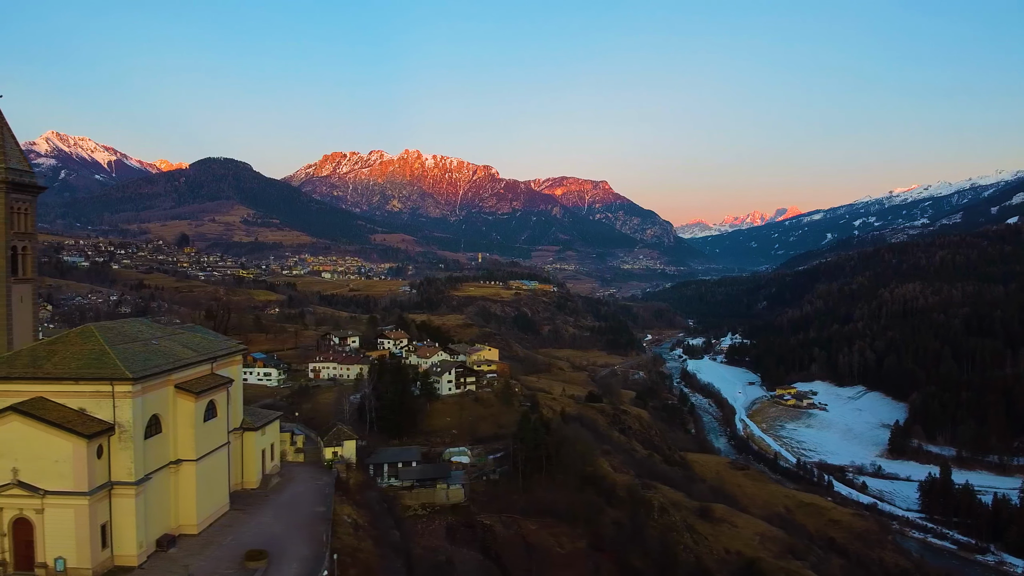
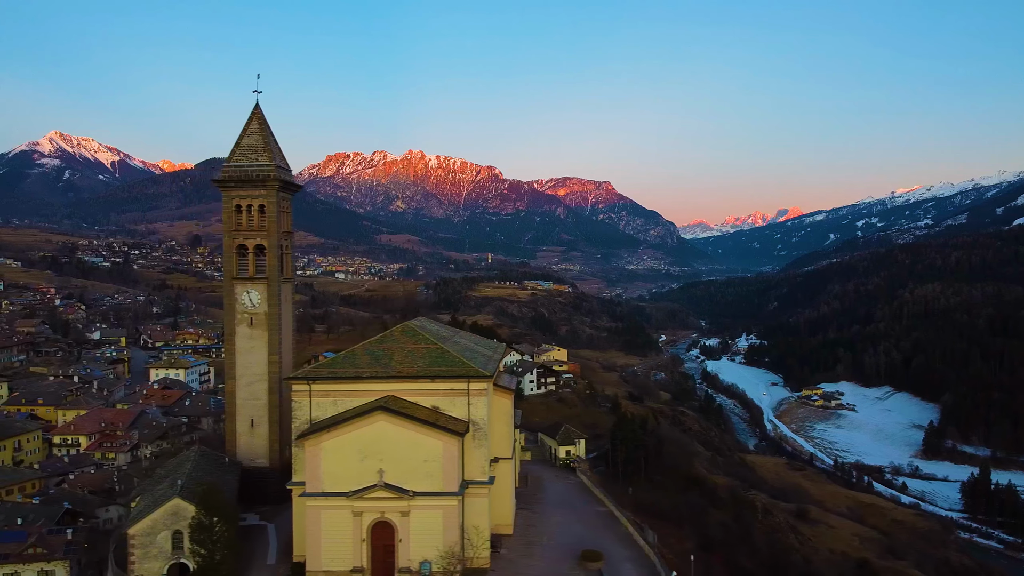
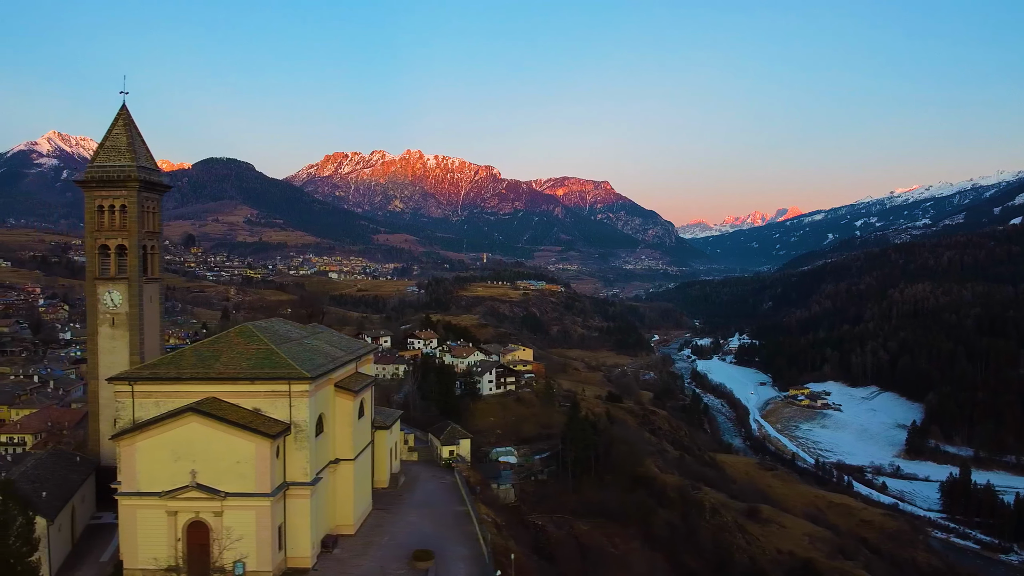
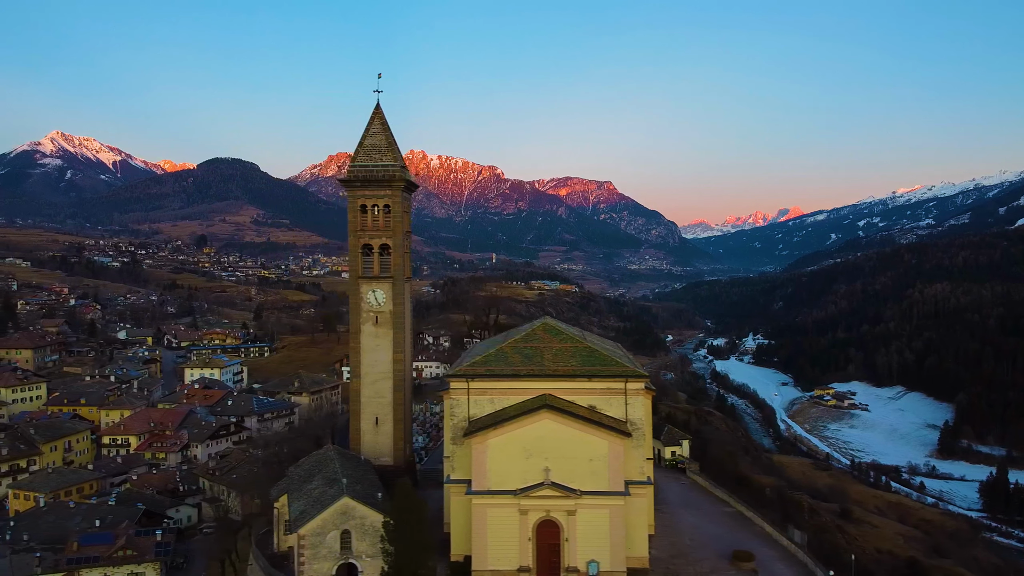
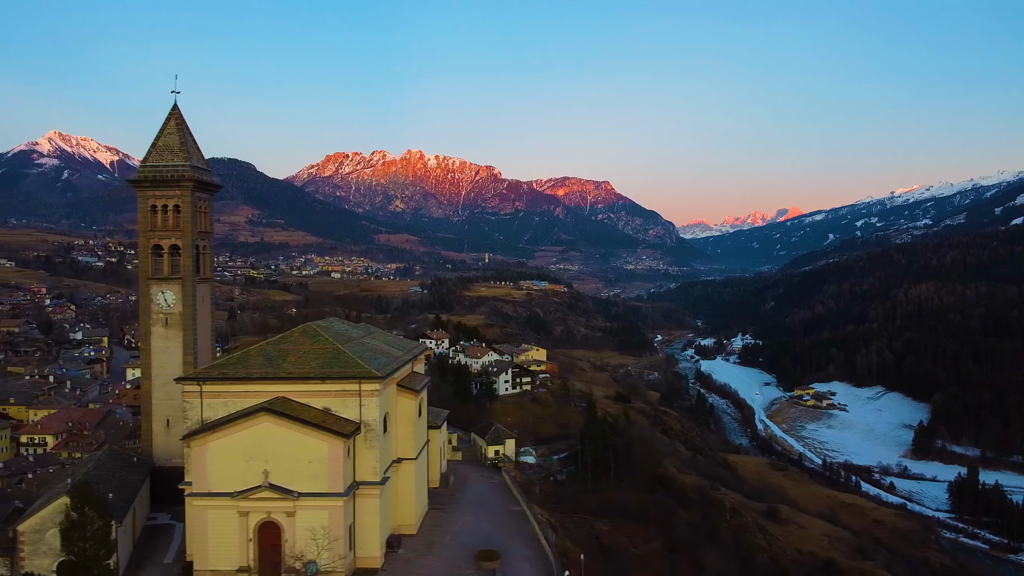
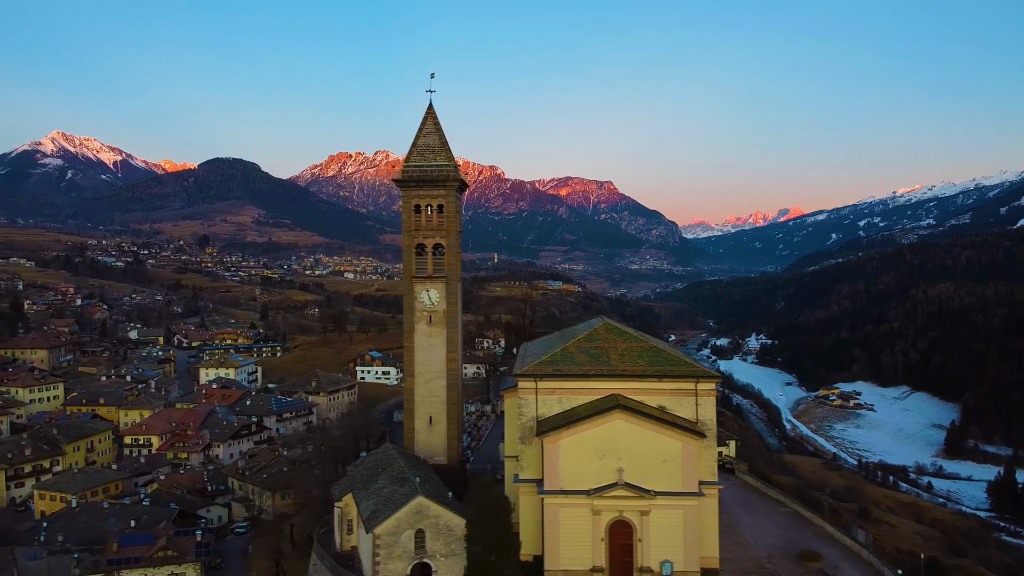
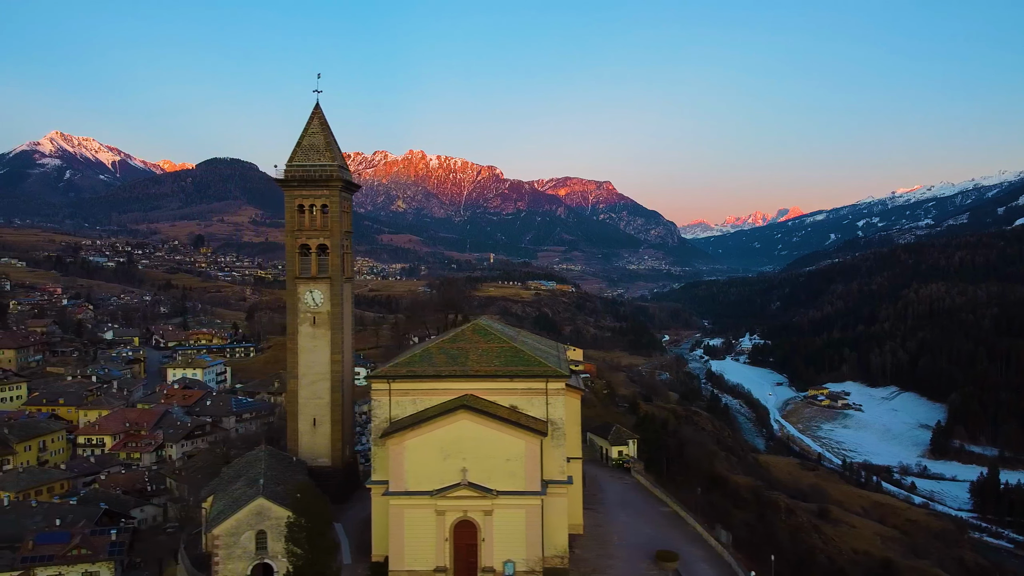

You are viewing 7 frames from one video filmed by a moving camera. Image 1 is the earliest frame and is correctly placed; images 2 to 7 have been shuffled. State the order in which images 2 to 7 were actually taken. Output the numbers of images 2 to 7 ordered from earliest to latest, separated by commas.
3, 5, 2, 7, 4, 6
